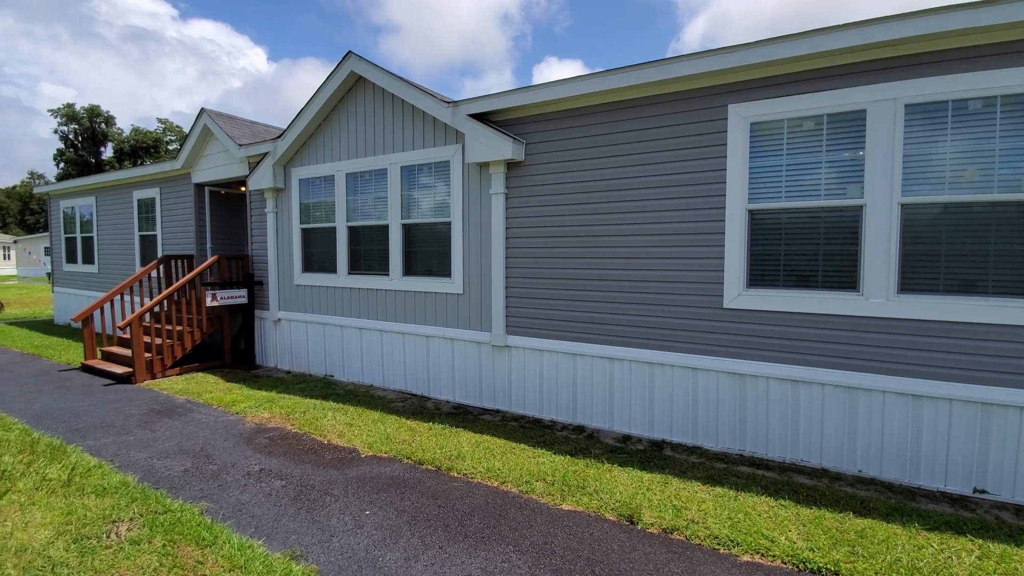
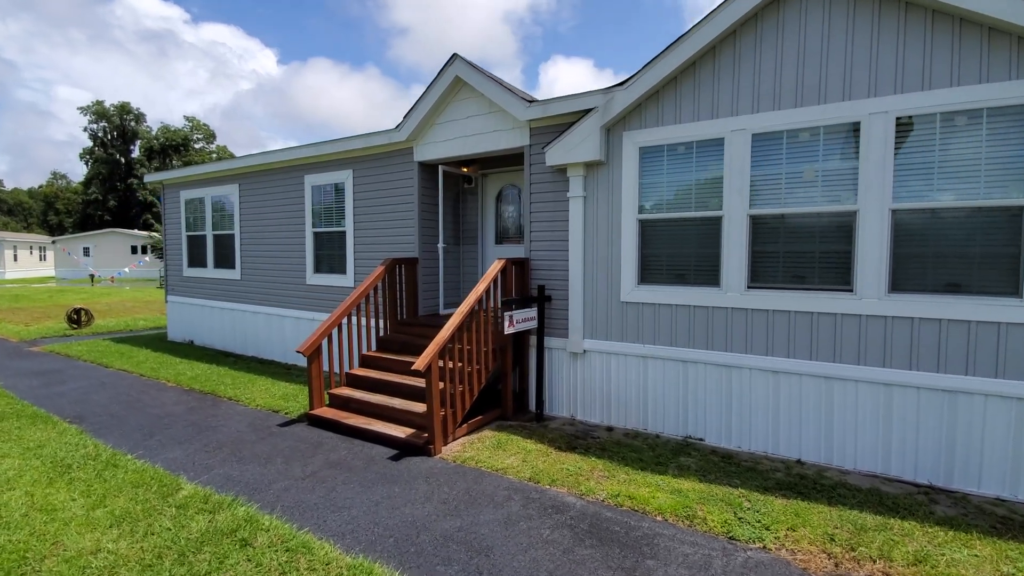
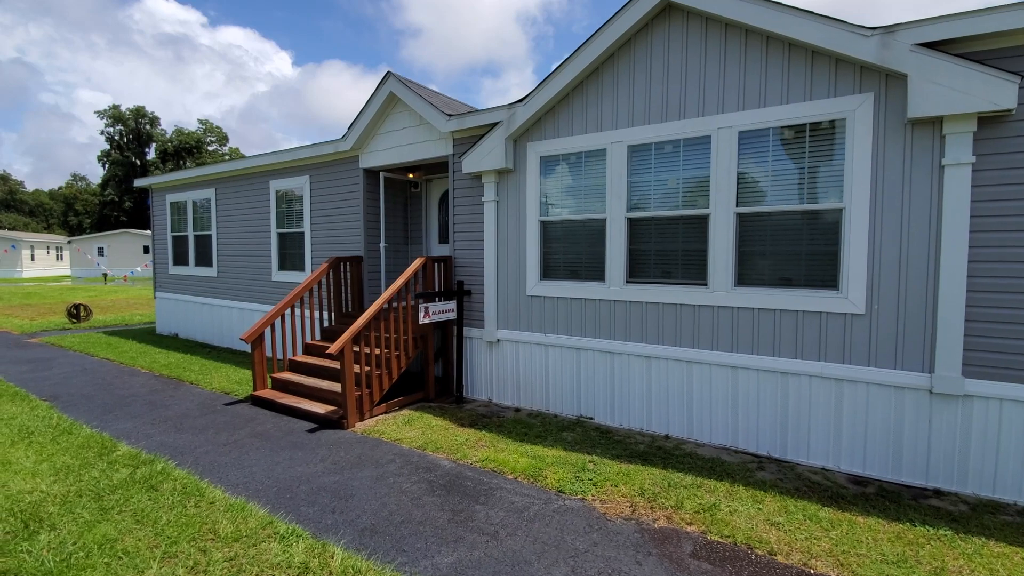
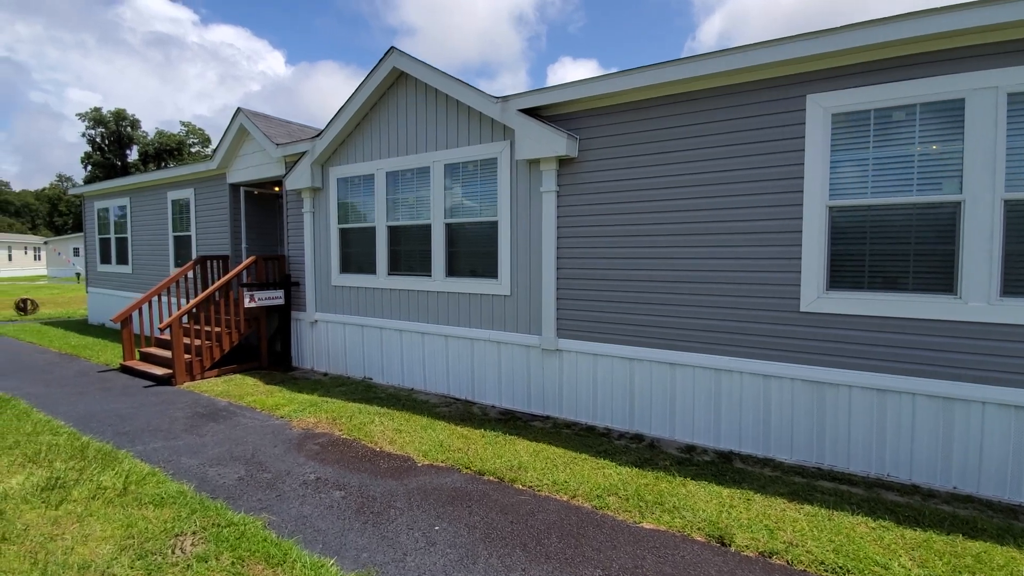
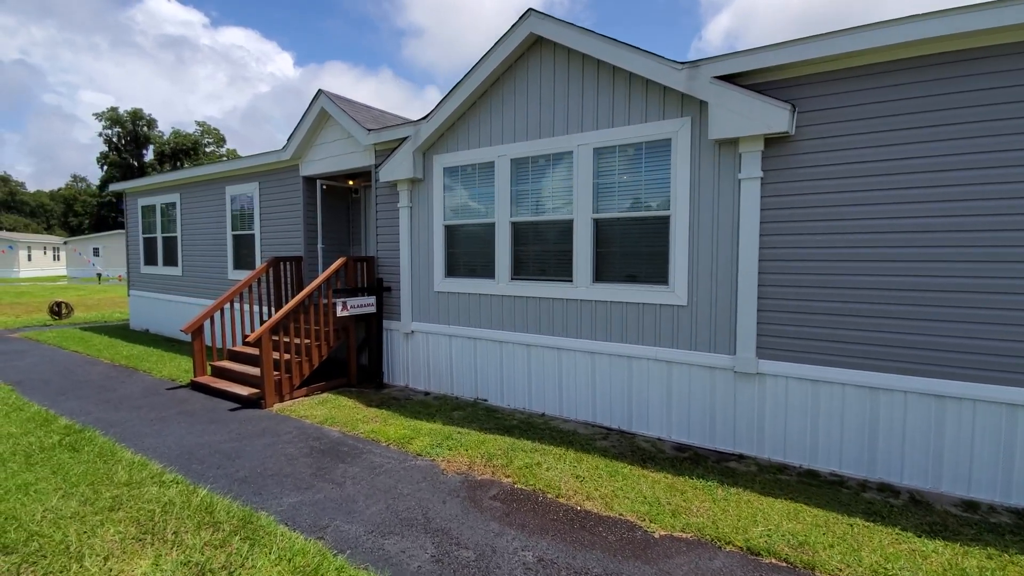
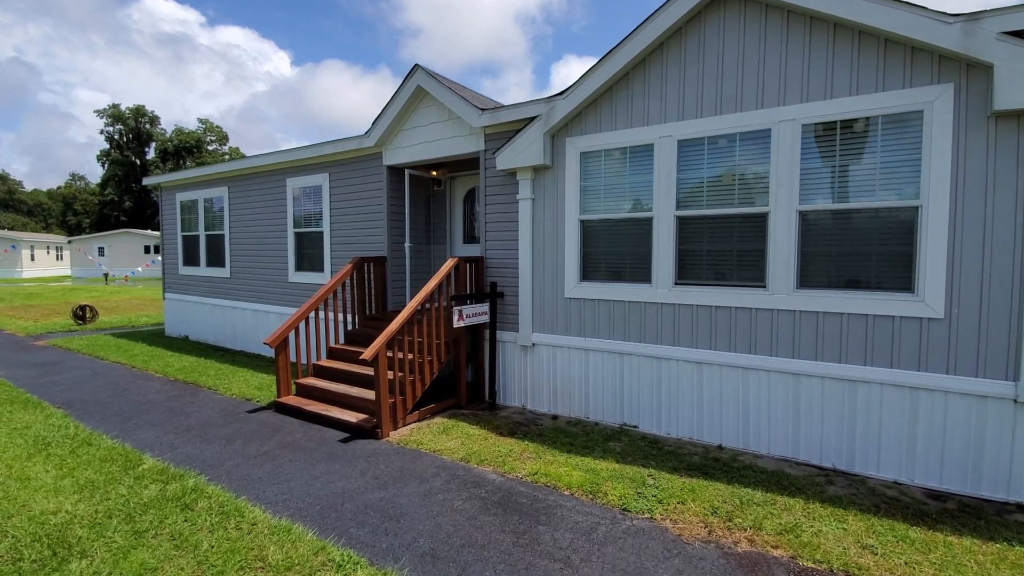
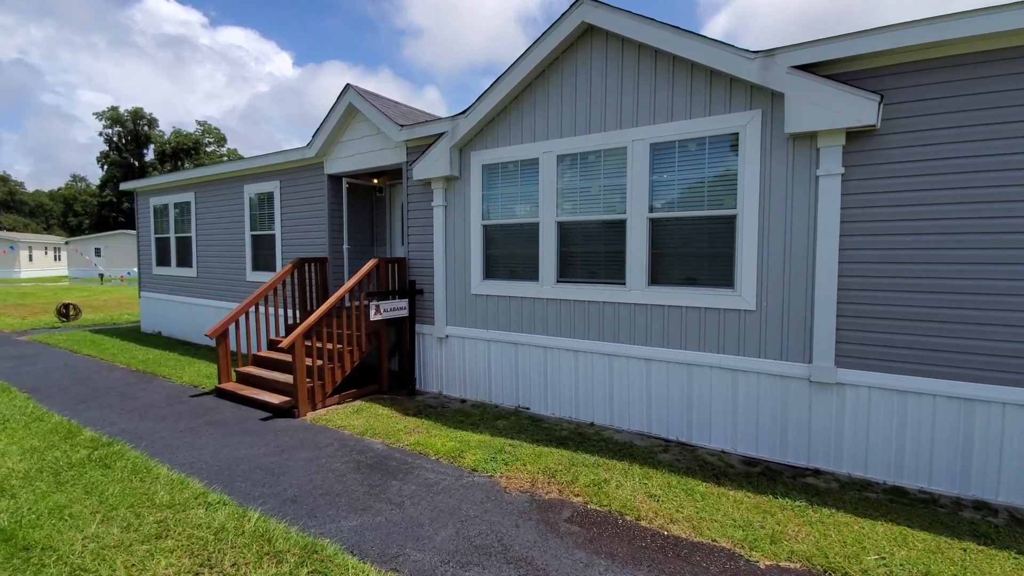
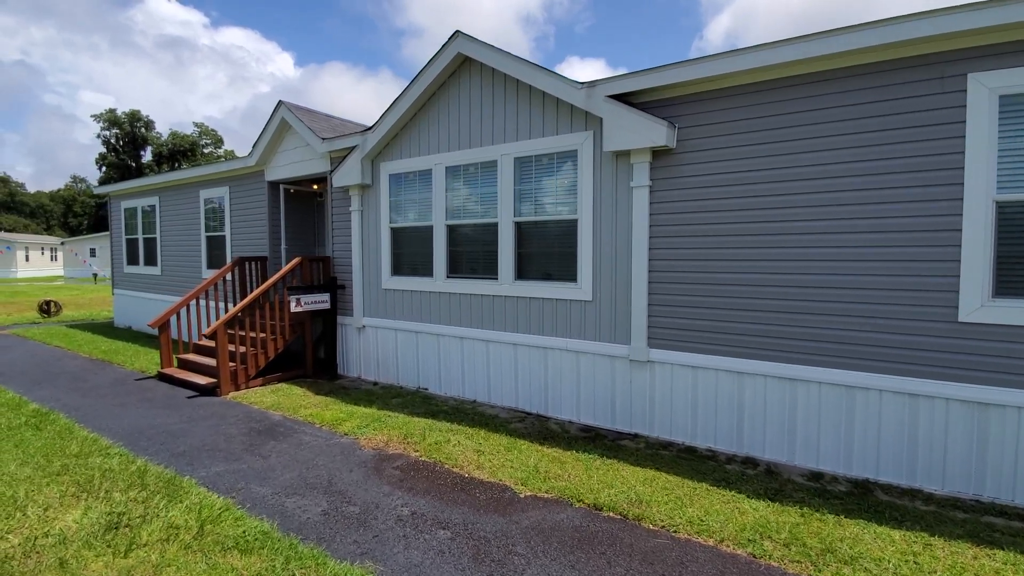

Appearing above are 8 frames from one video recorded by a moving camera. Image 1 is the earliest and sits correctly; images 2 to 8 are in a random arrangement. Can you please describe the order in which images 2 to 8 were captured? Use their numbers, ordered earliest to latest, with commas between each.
4, 8, 5, 7, 3, 6, 2
